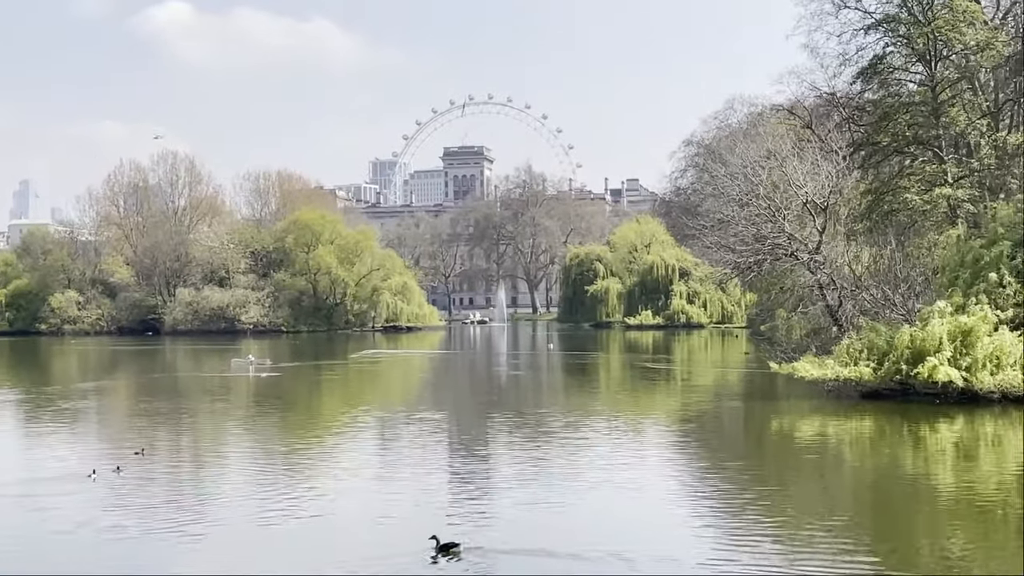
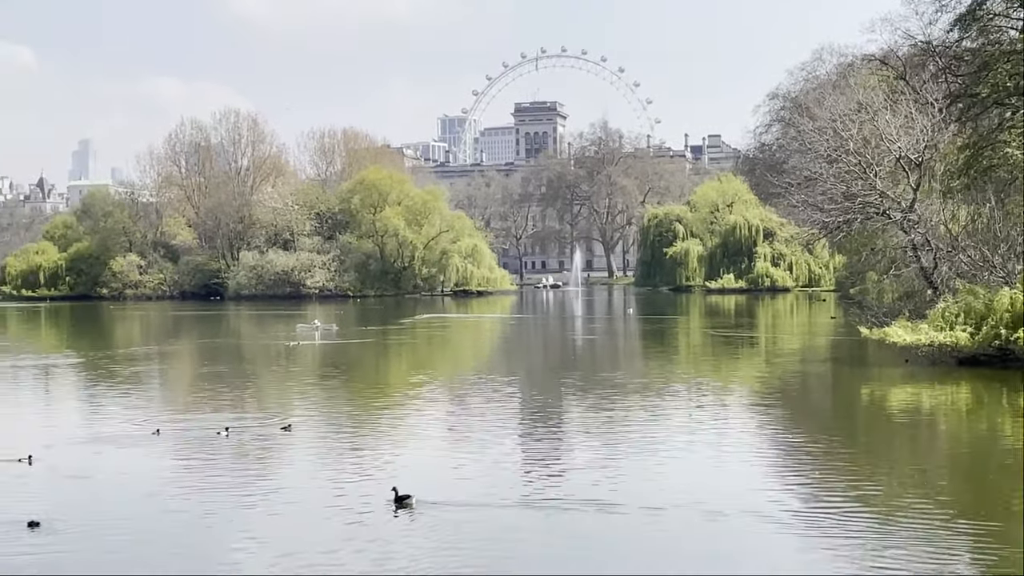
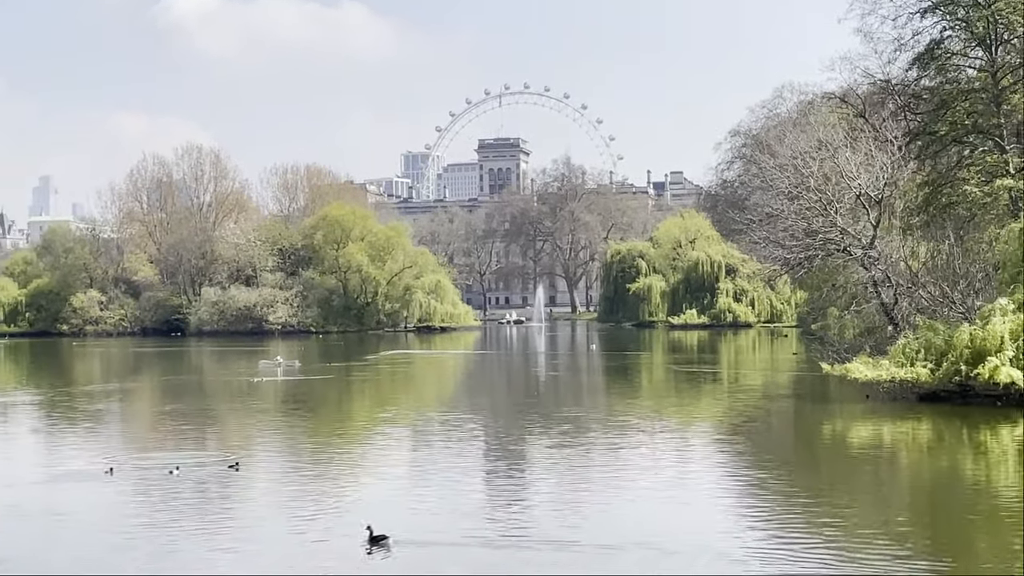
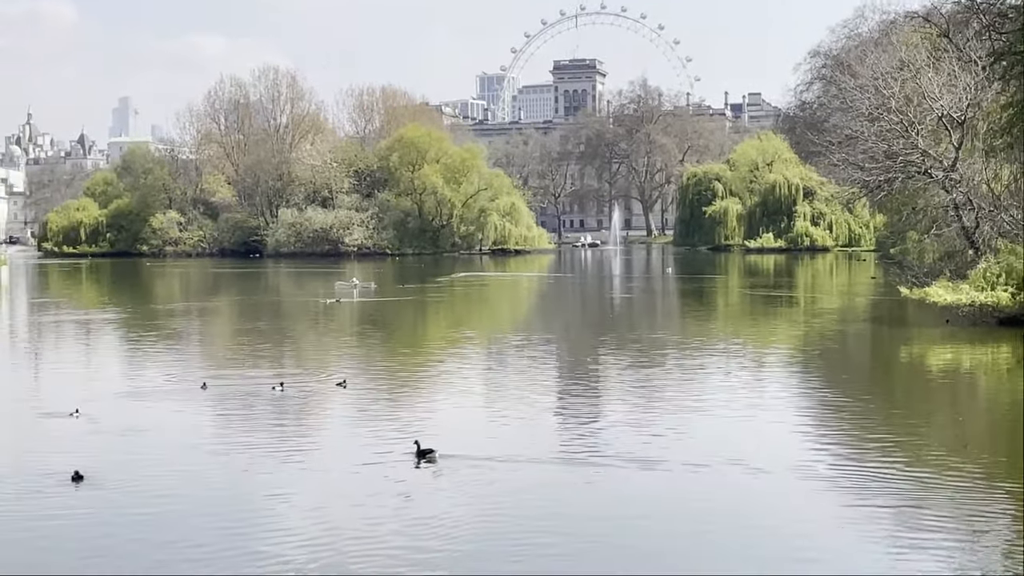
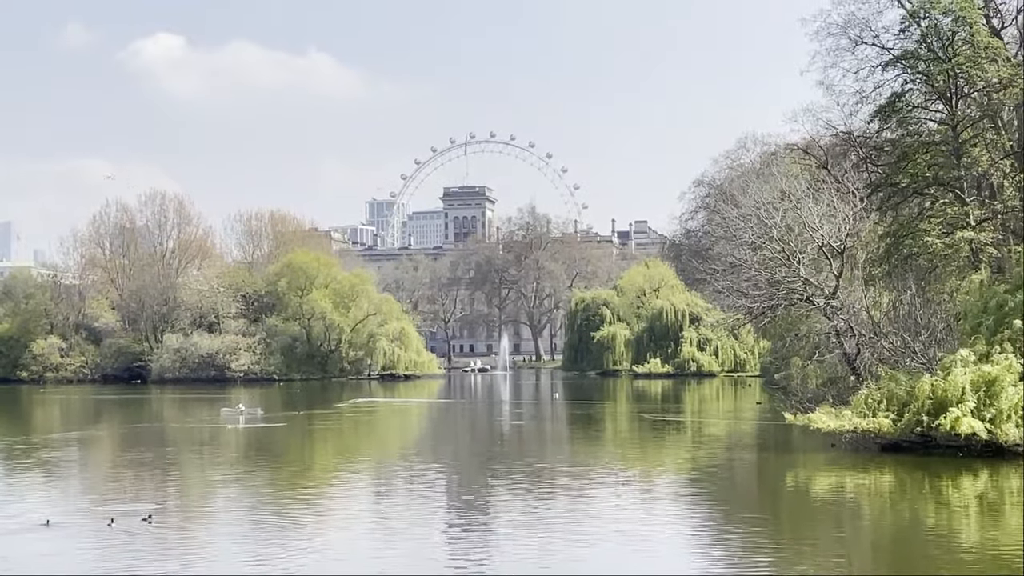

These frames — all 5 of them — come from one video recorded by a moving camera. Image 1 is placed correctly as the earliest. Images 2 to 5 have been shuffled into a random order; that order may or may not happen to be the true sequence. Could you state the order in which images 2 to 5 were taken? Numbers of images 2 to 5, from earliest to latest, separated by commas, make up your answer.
5, 3, 2, 4
